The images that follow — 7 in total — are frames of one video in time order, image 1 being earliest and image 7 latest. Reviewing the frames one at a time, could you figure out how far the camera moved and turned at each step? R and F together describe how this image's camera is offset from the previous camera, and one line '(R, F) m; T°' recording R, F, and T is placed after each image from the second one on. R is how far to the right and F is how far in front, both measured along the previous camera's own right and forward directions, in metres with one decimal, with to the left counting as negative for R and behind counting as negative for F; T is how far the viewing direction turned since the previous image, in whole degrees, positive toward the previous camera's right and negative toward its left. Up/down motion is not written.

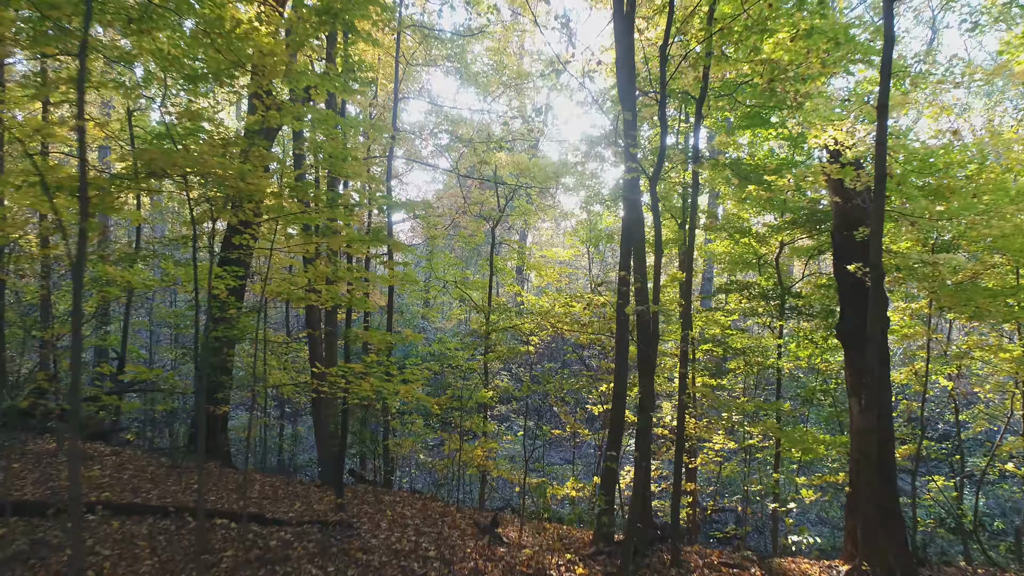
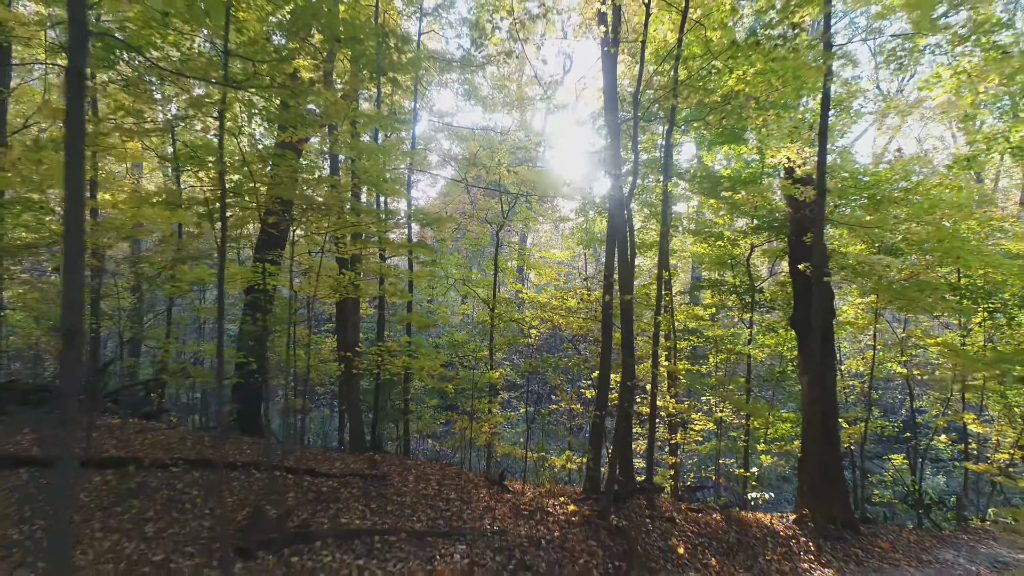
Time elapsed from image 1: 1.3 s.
(-0.1, -1.3) m; 0°
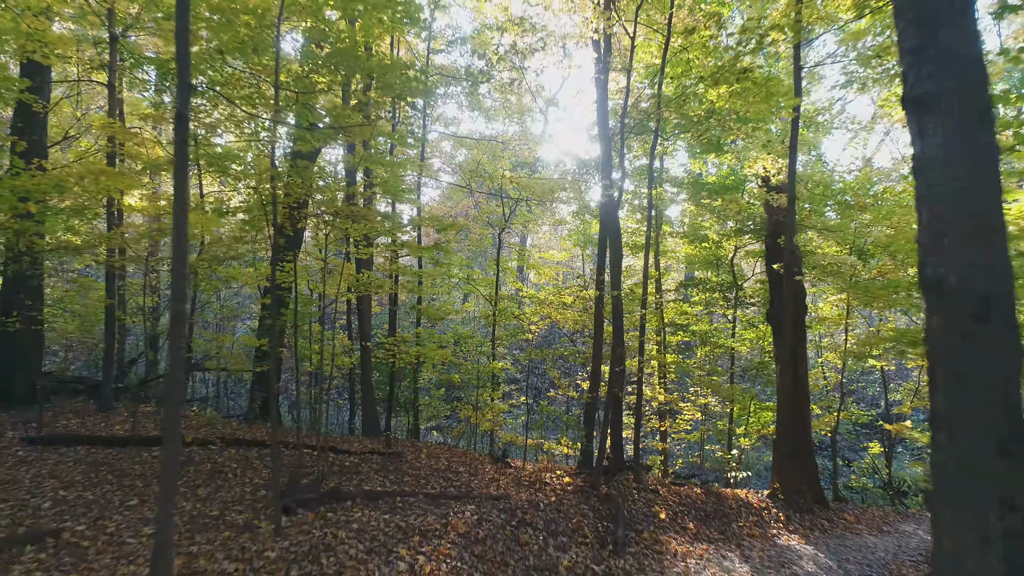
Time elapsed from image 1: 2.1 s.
(0.0, -0.9) m; 0°
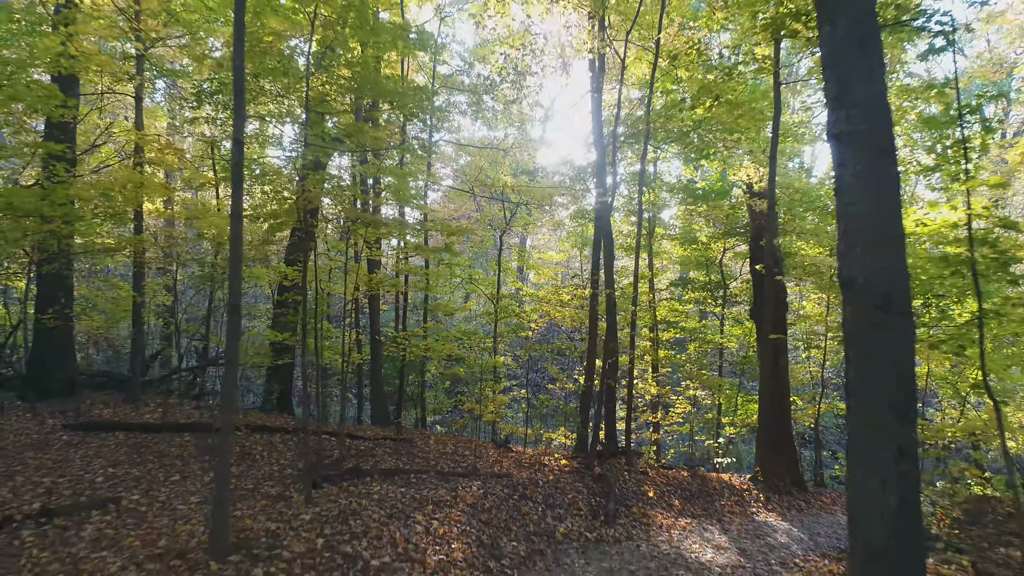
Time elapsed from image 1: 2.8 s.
(0.0, -0.7) m; 0°
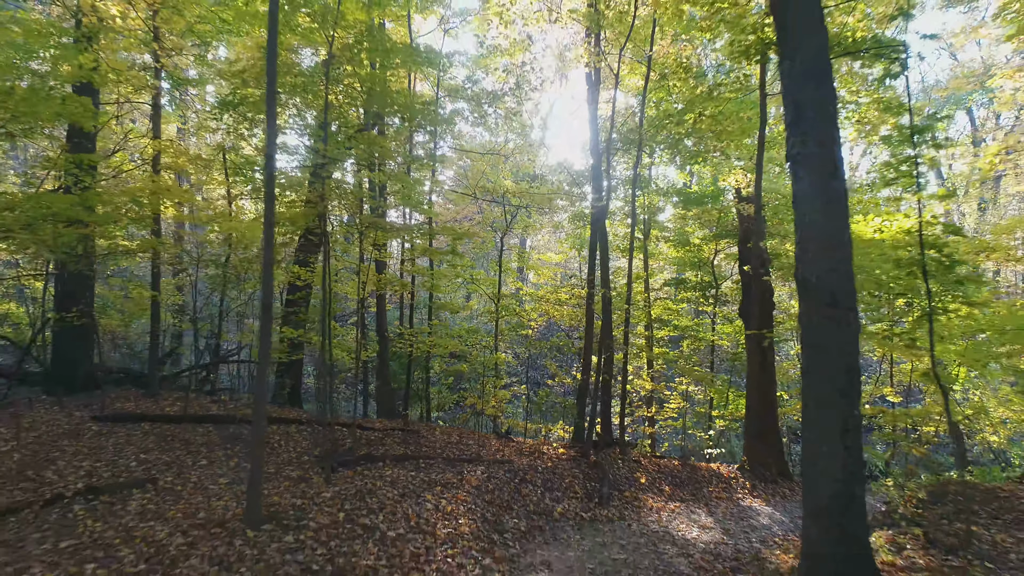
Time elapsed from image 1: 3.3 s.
(0.0, -0.5) m; 0°
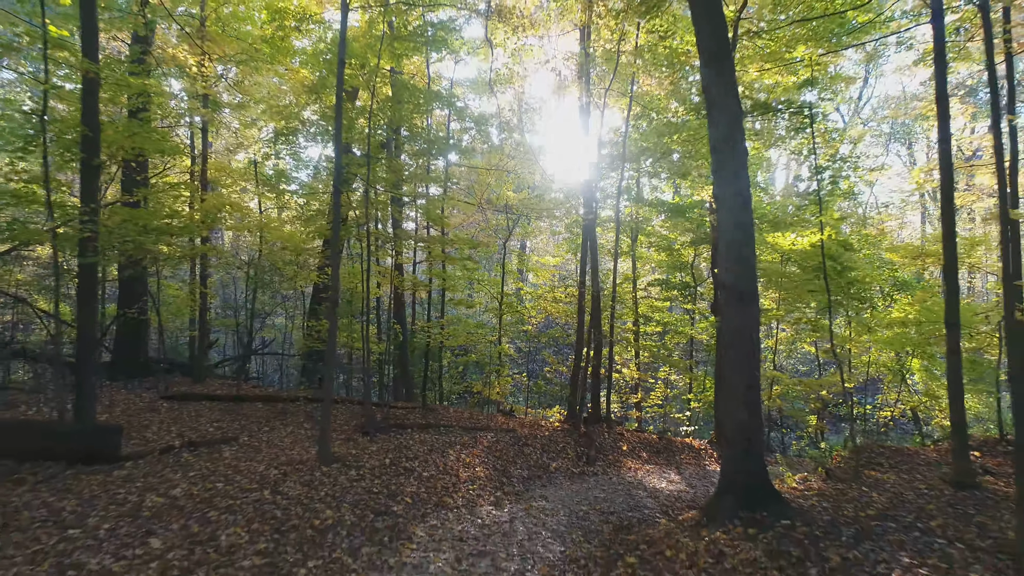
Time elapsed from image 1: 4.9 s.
(-0.1, -1.7) m; 0°
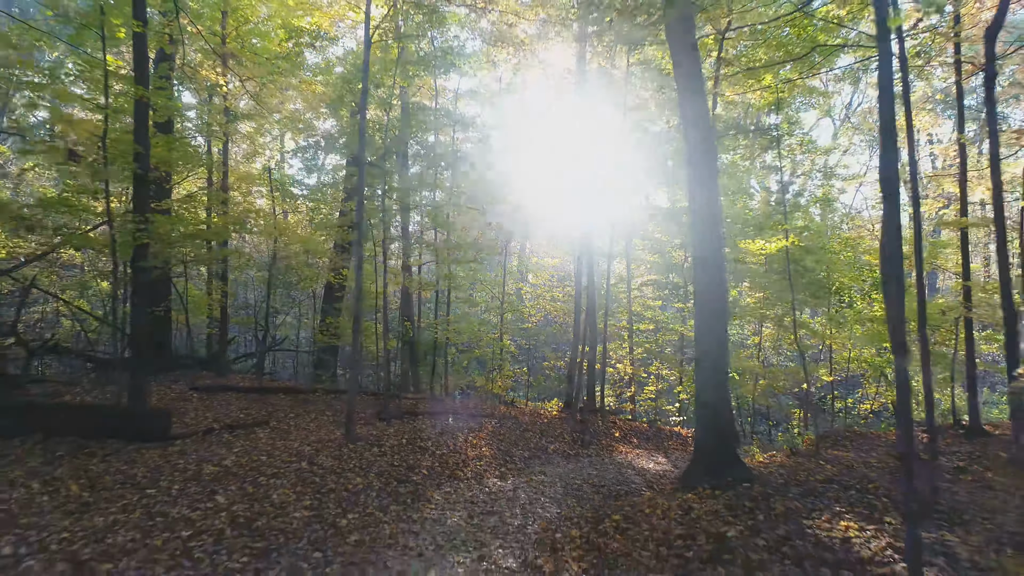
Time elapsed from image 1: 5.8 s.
(0.0, -0.9) m; 0°
